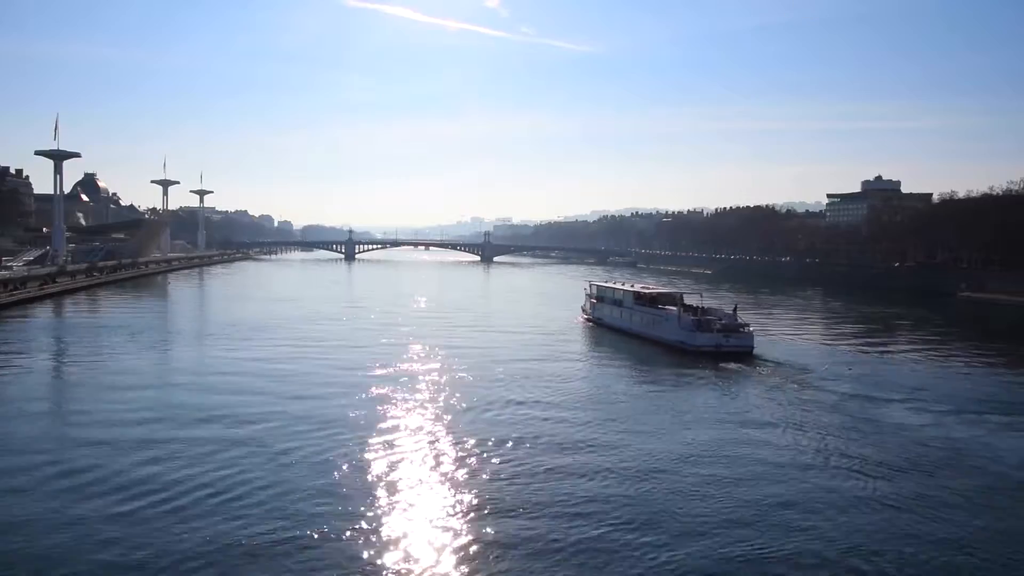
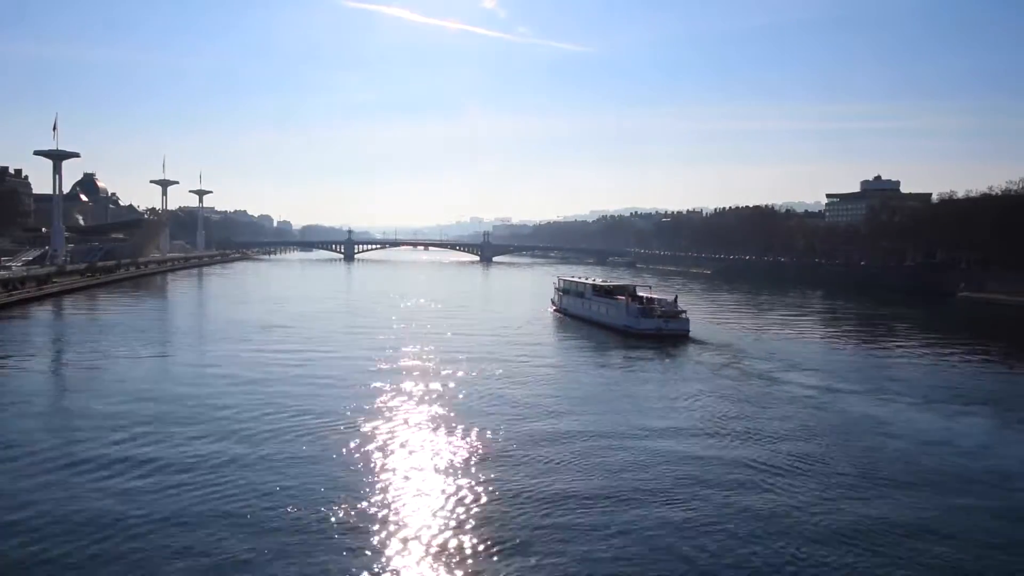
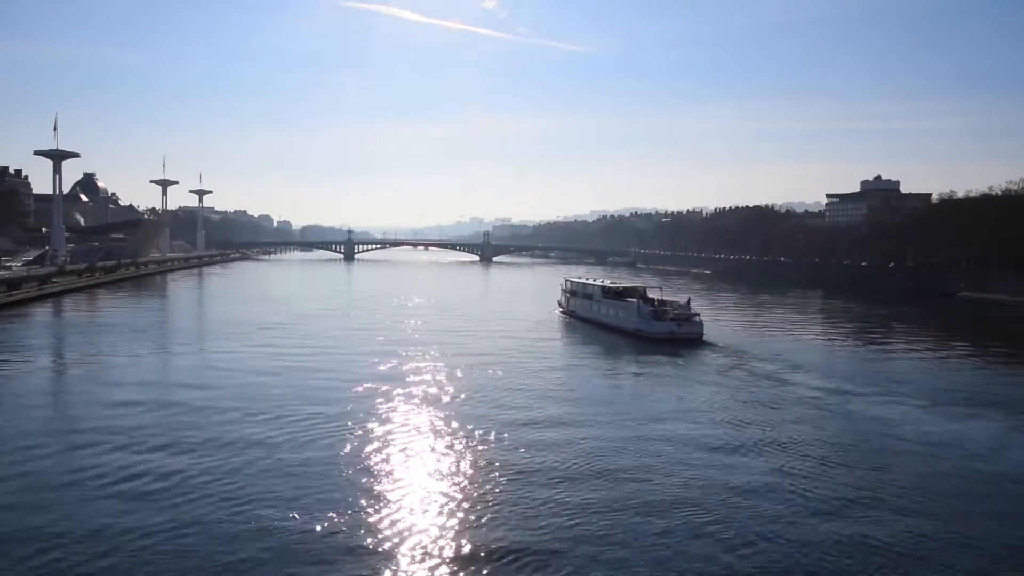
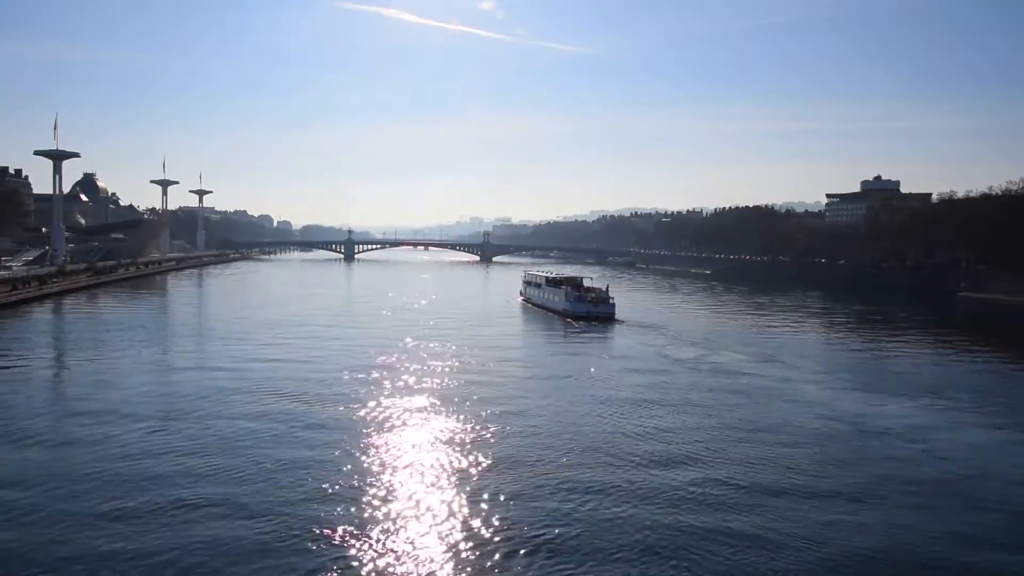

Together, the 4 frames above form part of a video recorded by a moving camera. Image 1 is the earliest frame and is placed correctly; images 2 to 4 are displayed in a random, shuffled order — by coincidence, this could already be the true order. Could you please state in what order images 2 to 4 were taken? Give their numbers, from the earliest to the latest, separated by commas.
2, 4, 3
